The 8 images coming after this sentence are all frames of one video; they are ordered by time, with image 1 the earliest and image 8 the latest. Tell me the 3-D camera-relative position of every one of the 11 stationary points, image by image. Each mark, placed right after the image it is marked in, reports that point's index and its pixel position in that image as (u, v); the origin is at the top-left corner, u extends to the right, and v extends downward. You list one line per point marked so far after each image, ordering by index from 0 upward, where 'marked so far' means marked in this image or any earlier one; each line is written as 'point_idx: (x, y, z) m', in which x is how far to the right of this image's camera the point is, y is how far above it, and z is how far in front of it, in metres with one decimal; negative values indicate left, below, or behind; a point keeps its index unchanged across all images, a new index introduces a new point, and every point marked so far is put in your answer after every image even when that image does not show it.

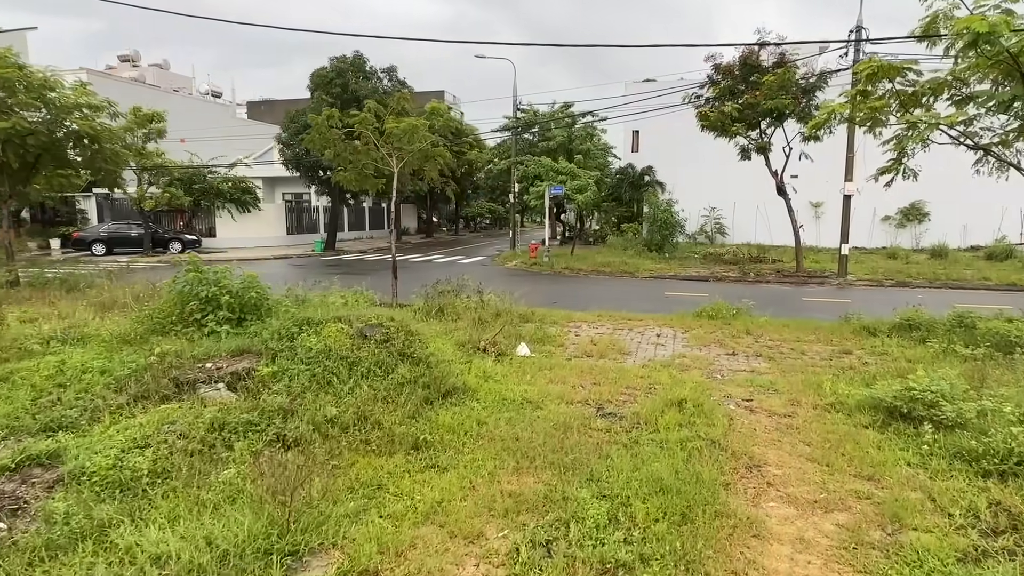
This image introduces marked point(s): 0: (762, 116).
0: (+7.0, +4.9, +16.6) m
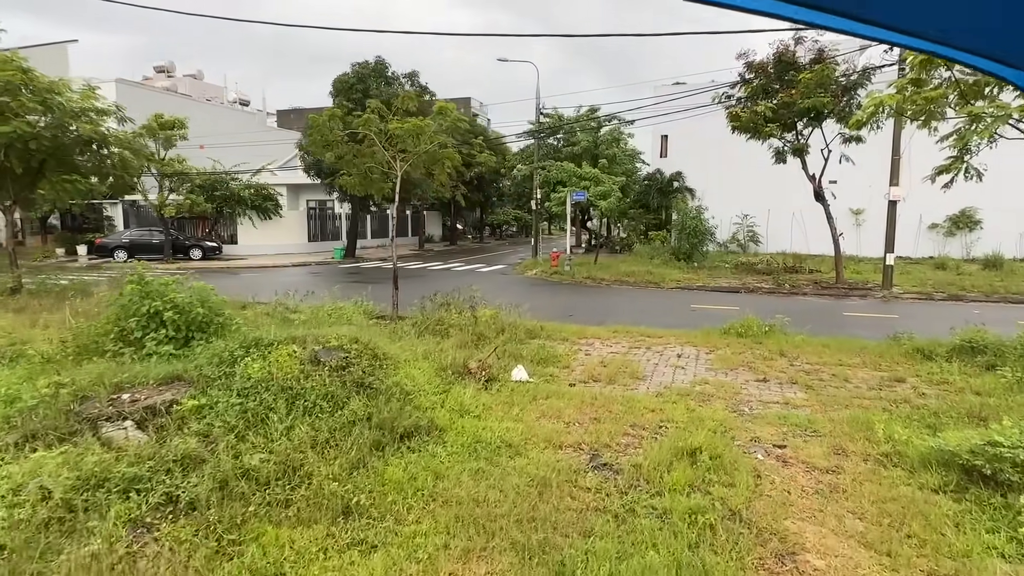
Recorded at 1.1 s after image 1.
0: (+7.5, +4.5, +15.5) m
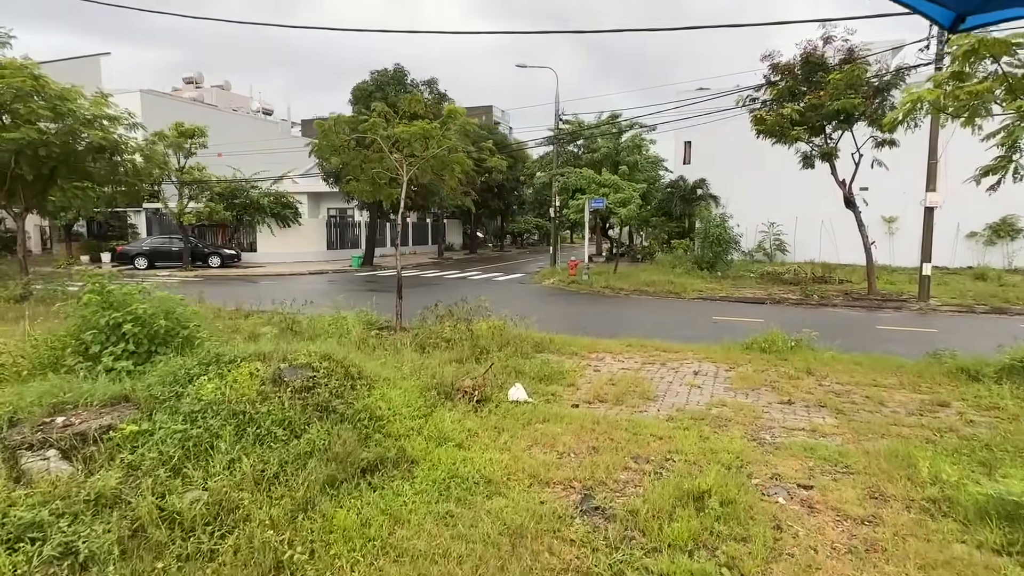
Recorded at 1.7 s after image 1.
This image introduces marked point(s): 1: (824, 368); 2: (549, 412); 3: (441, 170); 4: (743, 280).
0: (+7.9, +4.3, +14.7) m
1: (+3.8, -1.0, +7.2) m
2: (+0.3, -1.1, +5.1) m
3: (-1.5, +2.4, +11.6) m
4: (+7.6, +0.3, +19.4) m
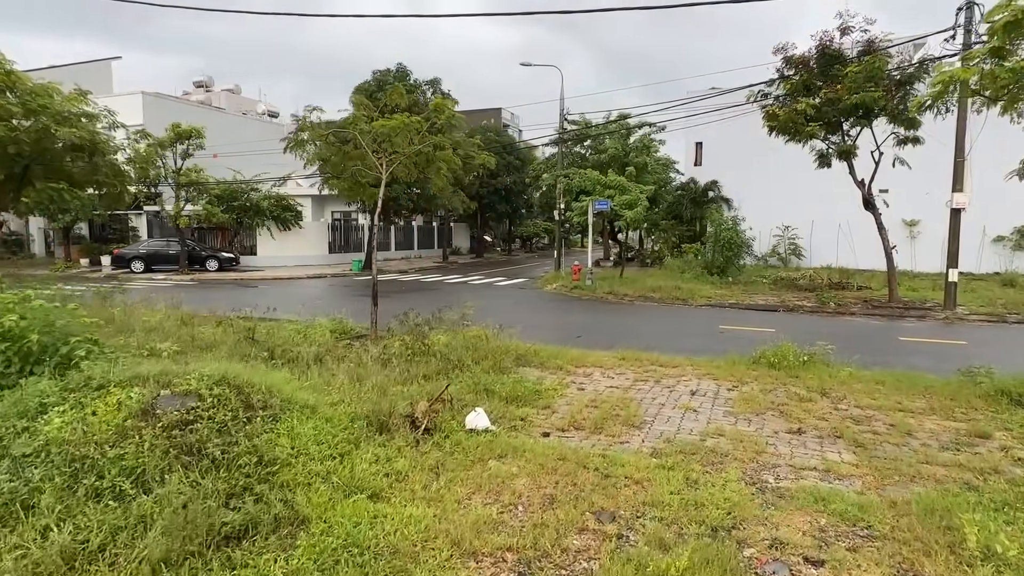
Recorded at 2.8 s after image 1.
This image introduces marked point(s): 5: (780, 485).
0: (+7.8, +4.1, +13.8) m
1: (+3.5, -1.1, +6.4) m
2: (0.0, -1.1, +4.3) m
3: (-1.6, +2.2, +10.8) m
4: (+7.6, +0.1, +18.5) m
5: (+1.7, -1.3, +3.8) m
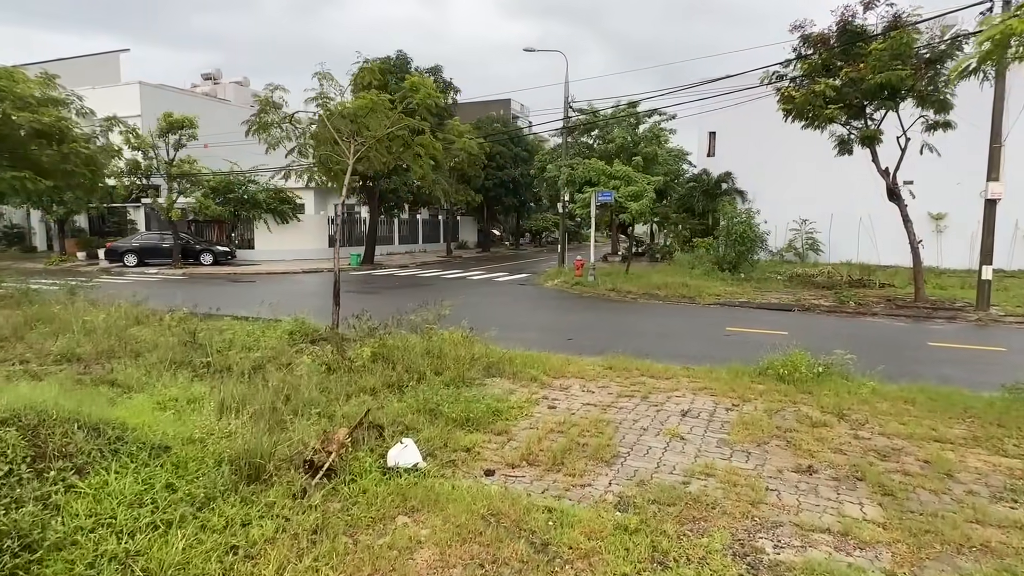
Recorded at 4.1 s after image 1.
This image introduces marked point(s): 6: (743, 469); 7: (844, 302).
0: (+7.6, +4.1, +12.6) m
1: (+3.2, -1.1, +5.3) m
2: (-0.5, -1.2, +3.3) m
3: (-1.9, +2.3, +9.9) m
4: (+7.5, +0.1, +17.3) m
5: (+1.3, -1.3, +2.8) m
6: (+1.6, -1.2, +4.0) m
7: (+7.8, -0.3, +13.9) m
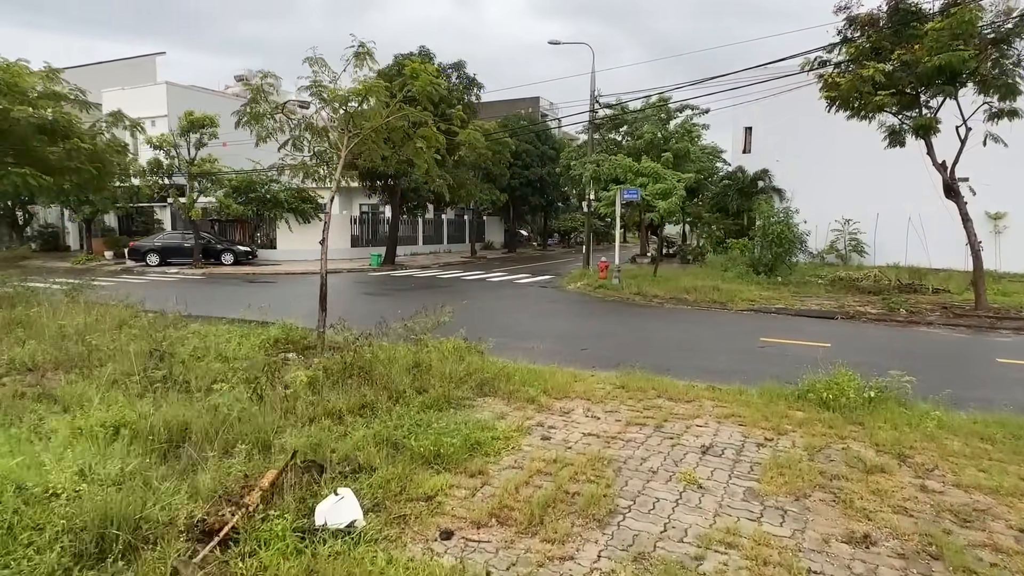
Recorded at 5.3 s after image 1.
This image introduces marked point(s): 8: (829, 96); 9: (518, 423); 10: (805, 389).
0: (+7.9, +4.0, +11.4) m
1: (+3.0, -1.2, +4.3) m
2: (-0.7, -1.2, +2.5) m
3: (-1.7, +2.2, +9.2) m
4: (+8.1, 0.0, +16.1) m
5: (+1.0, -1.4, +1.9) m
6: (+1.4, -1.3, +3.1) m
7: (+8.2, -0.5, +12.6) m
8: (+6.7, +4.1, +12.6) m
9: (+0.1, -1.1, +4.8) m
10: (+2.8, -1.0, +5.6) m
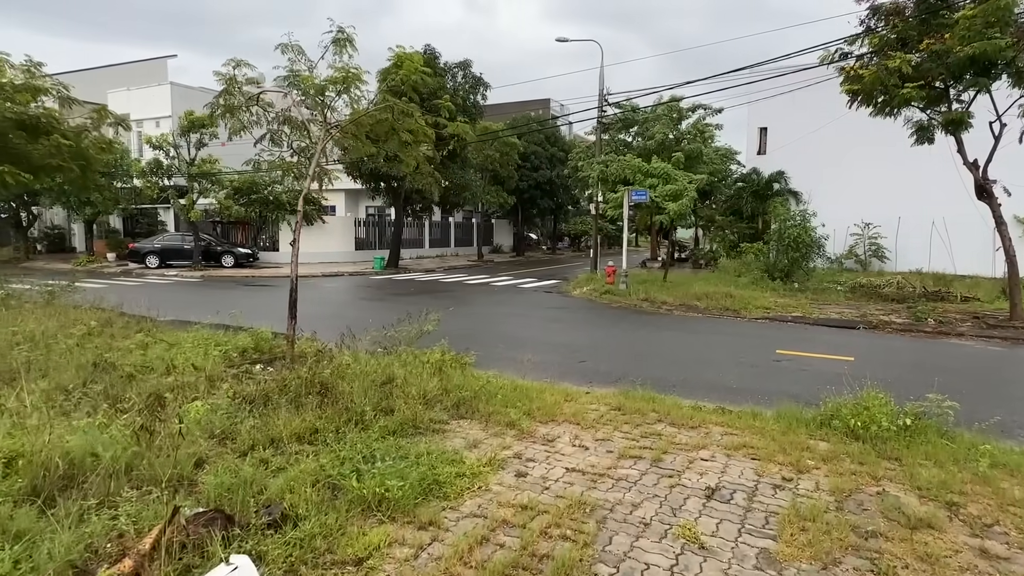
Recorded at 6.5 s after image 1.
0: (+7.9, +3.9, +10.5) m
1: (+2.8, -1.3, +3.6) m
2: (-0.9, -1.3, +1.9) m
3: (-1.8, +2.2, +8.5) m
4: (+8.1, -0.2, +15.2) m
5: (+0.8, -1.4, +1.2) m
6: (+1.2, -1.3, +2.4) m
7: (+8.2, -0.6, +11.8) m
8: (+6.7, +3.9, +11.8) m
9: (-0.1, -1.2, +4.1) m
10: (+2.6, -1.0, +4.9) m
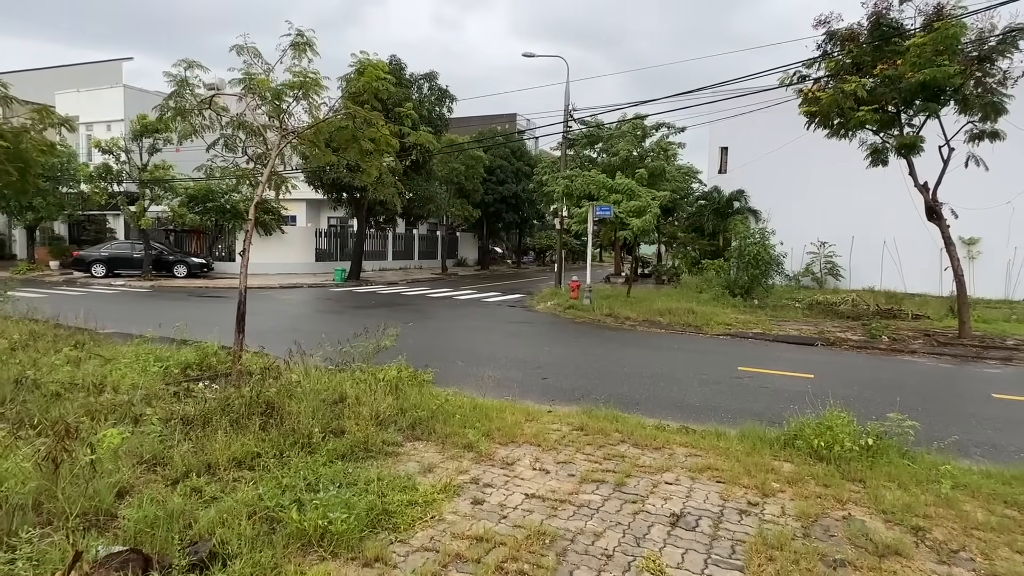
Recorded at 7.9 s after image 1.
0: (+7.3, +3.5, +10.9) m
1: (+2.6, -1.4, +3.5) m
2: (-1.1, -1.3, +1.6) m
3: (-2.3, +2.0, +8.3) m
4: (+7.2, -0.6, +15.5) m
5: (+0.7, -1.5, +1.0) m
6: (+1.0, -1.4, +2.2) m
7: (+7.4, -1.0, +12.0) m
8: (+6.0, +3.6, +12.0) m
9: (-0.4, -1.3, +3.9) m
10: (+2.3, -1.2, +4.8) m
